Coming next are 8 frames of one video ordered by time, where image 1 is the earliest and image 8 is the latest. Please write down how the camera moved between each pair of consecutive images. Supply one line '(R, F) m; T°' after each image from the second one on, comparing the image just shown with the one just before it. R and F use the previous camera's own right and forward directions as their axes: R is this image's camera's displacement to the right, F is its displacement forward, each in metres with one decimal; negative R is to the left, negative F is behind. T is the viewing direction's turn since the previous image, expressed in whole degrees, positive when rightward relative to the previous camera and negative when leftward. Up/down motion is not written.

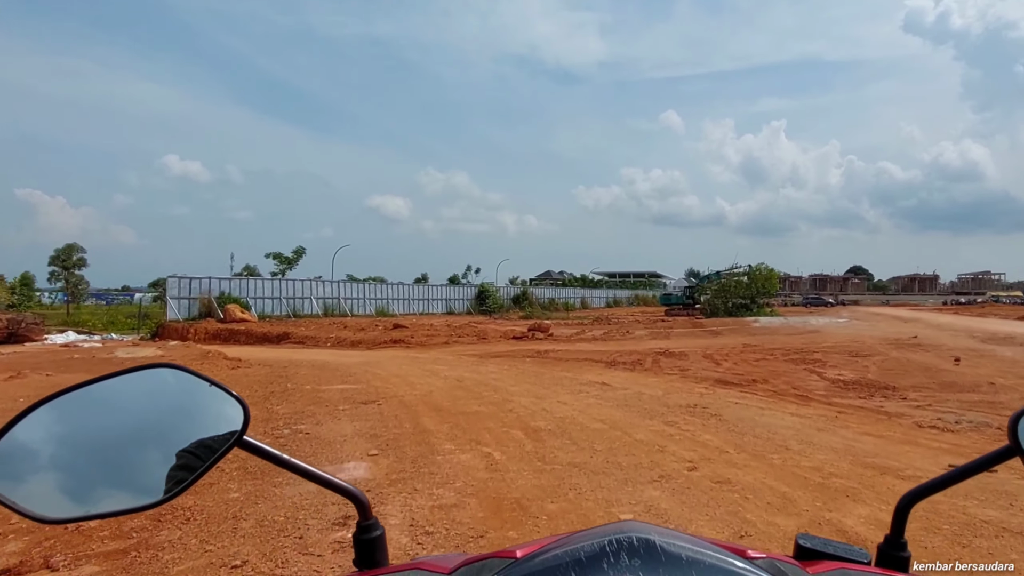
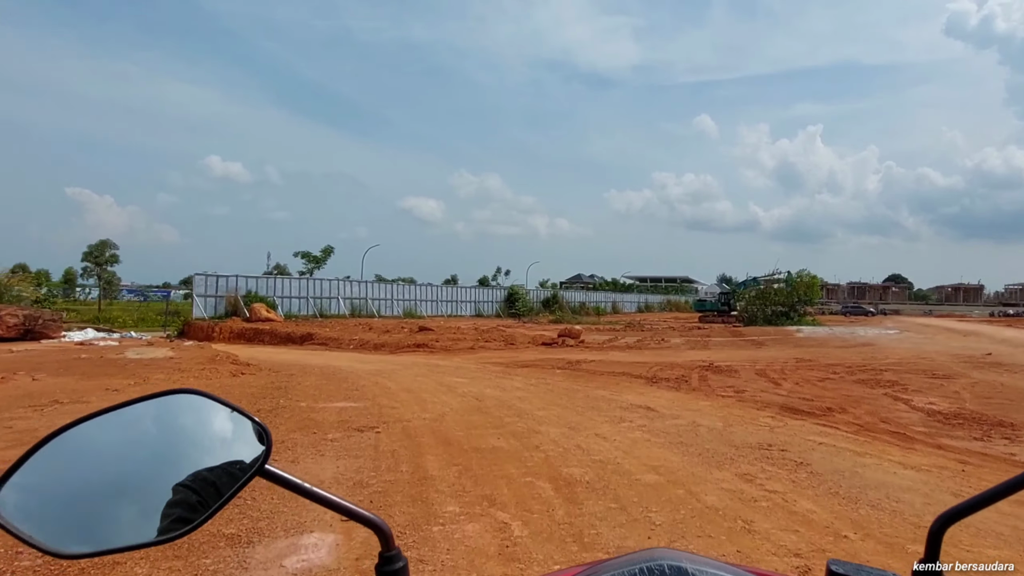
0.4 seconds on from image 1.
(0.0, +1.2) m; -2°
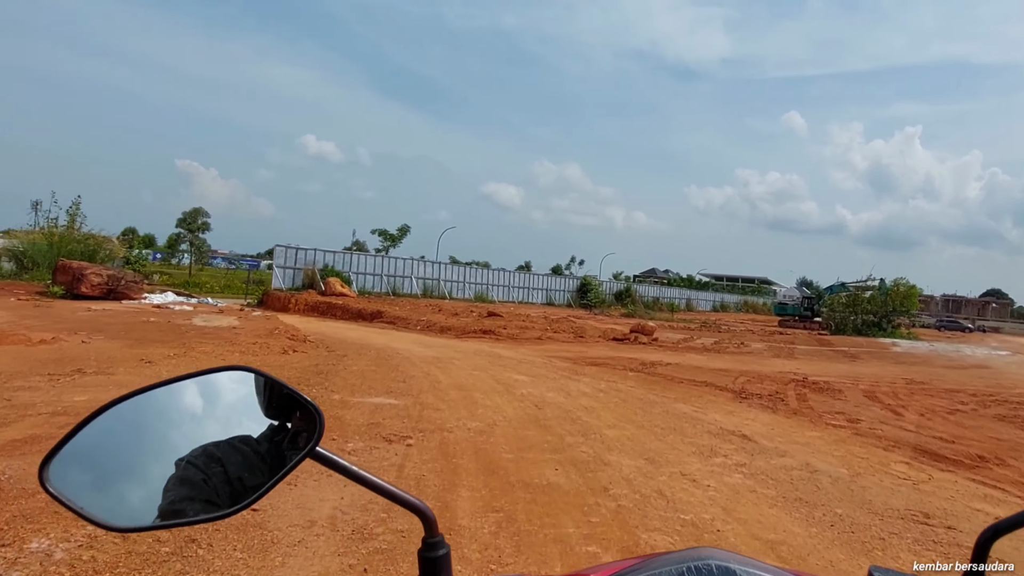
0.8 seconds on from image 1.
(0.0, +1.2) m; -6°
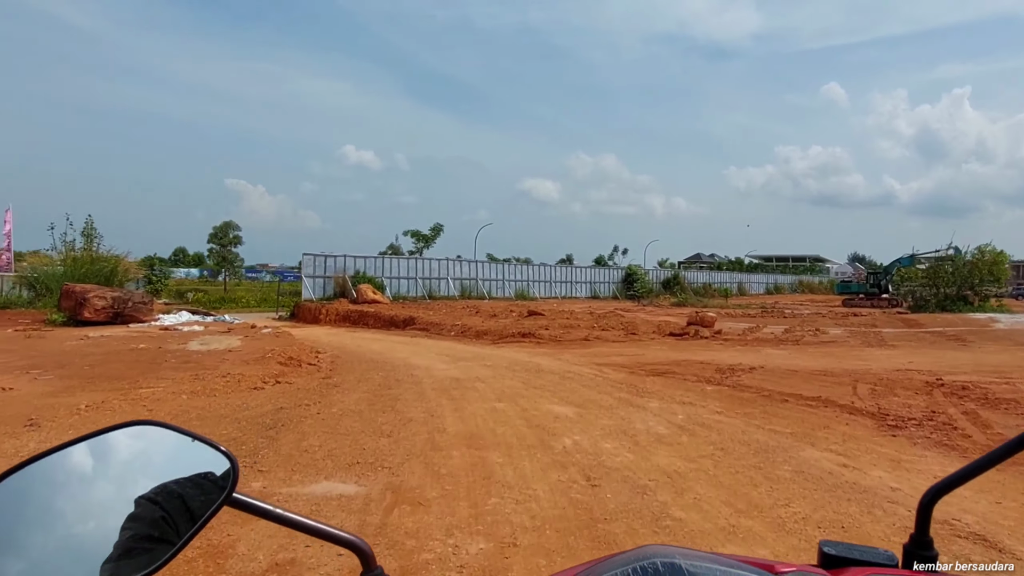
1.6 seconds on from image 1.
(+0.1, +2.6) m; -3°
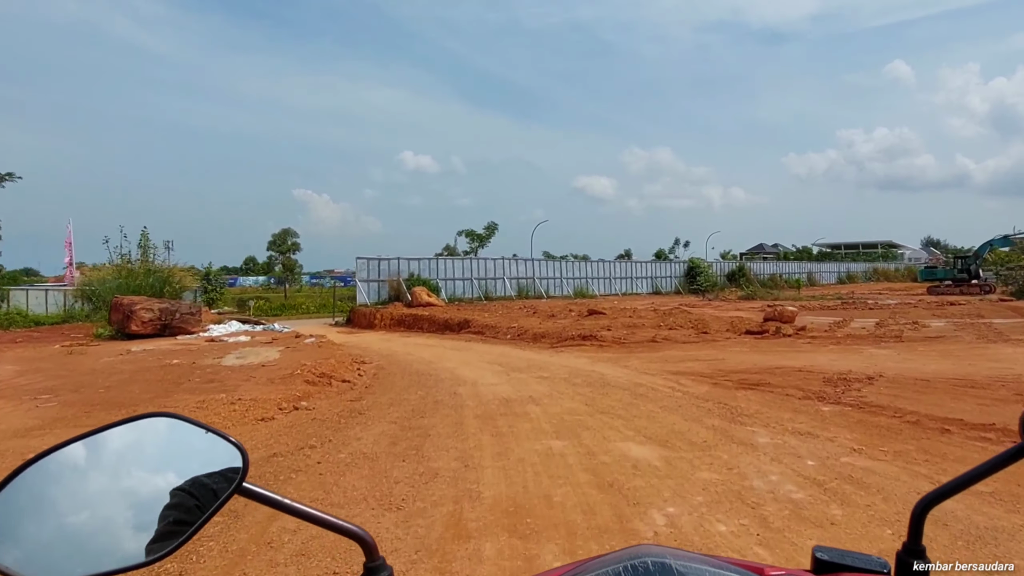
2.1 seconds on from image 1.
(0.0, +1.7) m; -5°
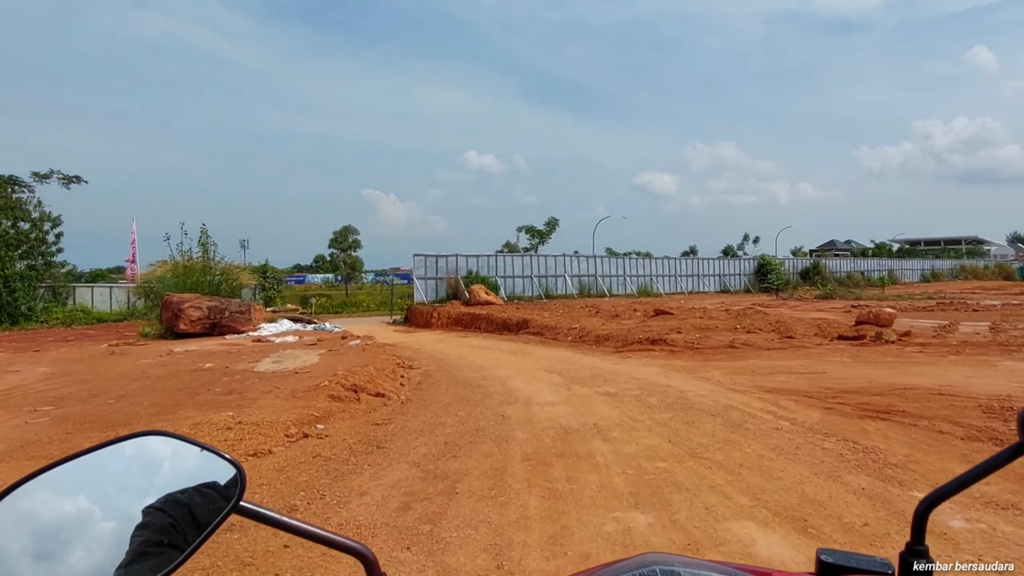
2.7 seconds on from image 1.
(0.0, +1.7) m; -5°
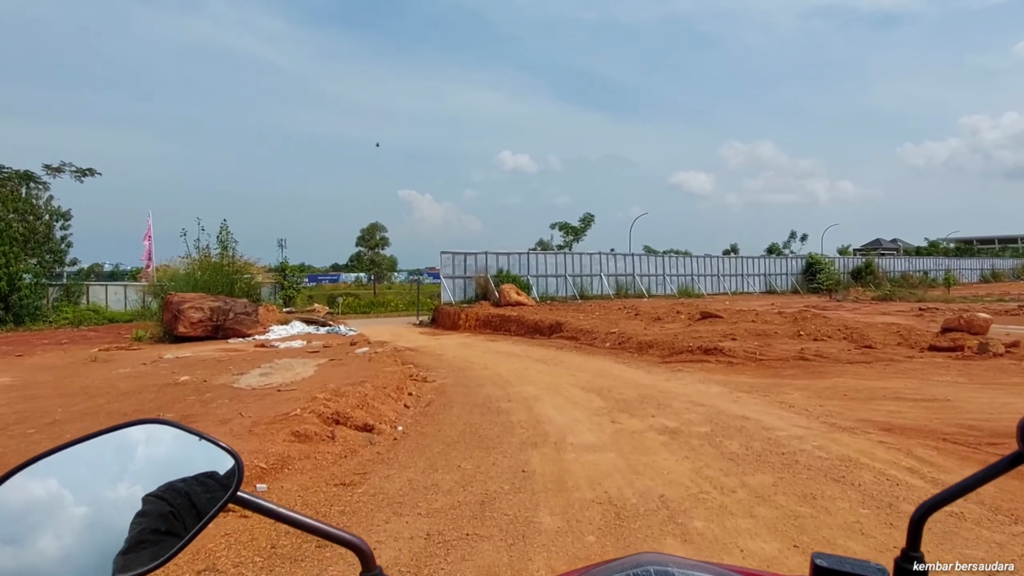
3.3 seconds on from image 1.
(+0.1, +2.3) m; -3°
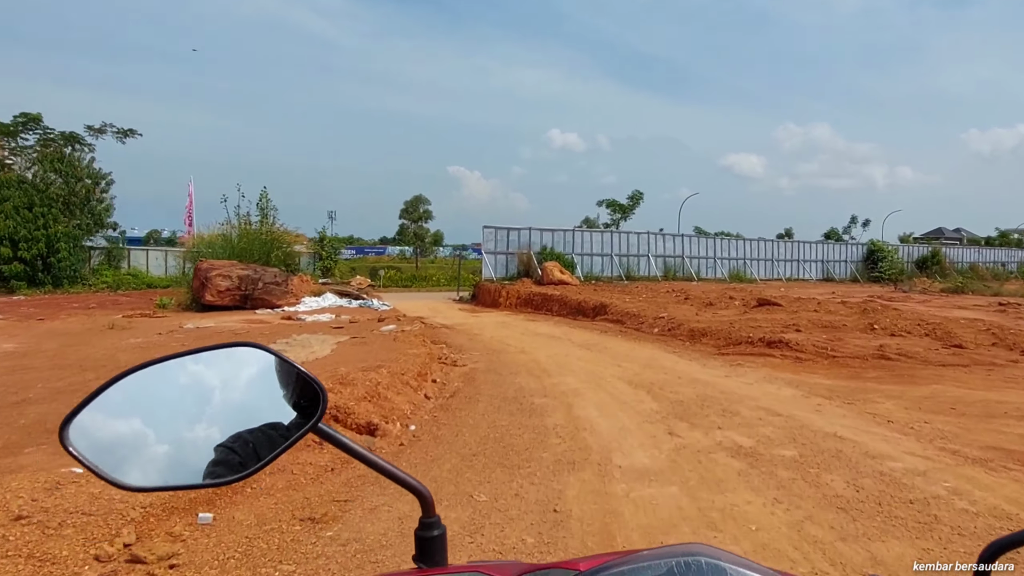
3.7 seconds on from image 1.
(0.0, +1.4) m; -3°
